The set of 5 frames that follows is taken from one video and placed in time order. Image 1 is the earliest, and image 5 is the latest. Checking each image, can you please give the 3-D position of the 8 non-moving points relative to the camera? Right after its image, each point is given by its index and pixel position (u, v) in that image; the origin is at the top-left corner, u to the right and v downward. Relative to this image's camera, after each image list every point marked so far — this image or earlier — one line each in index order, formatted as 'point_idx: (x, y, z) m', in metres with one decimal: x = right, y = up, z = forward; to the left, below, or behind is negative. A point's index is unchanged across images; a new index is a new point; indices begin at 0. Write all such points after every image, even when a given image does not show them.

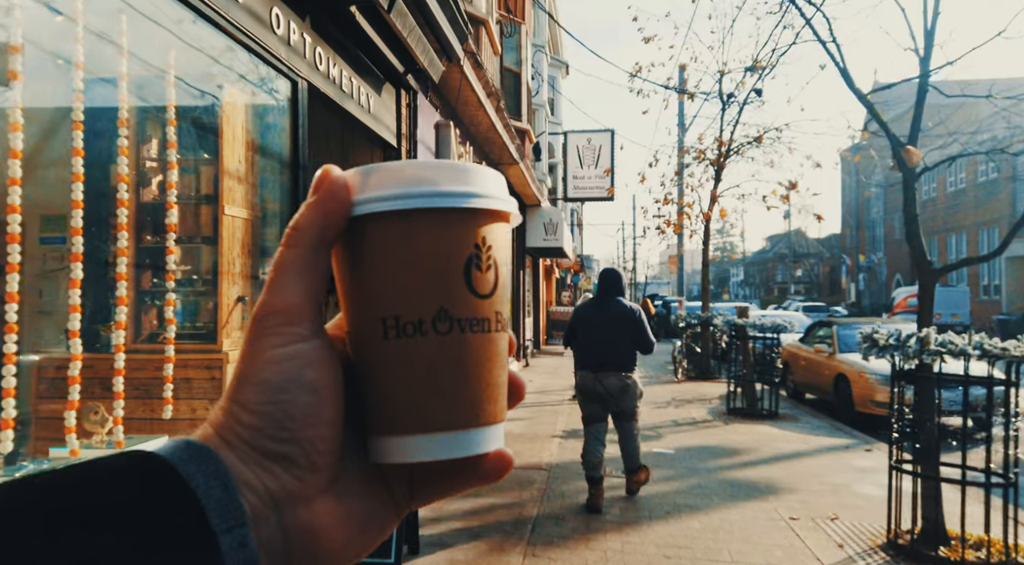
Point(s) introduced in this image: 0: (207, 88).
0: (-1.6, +1.0, +4.4) m
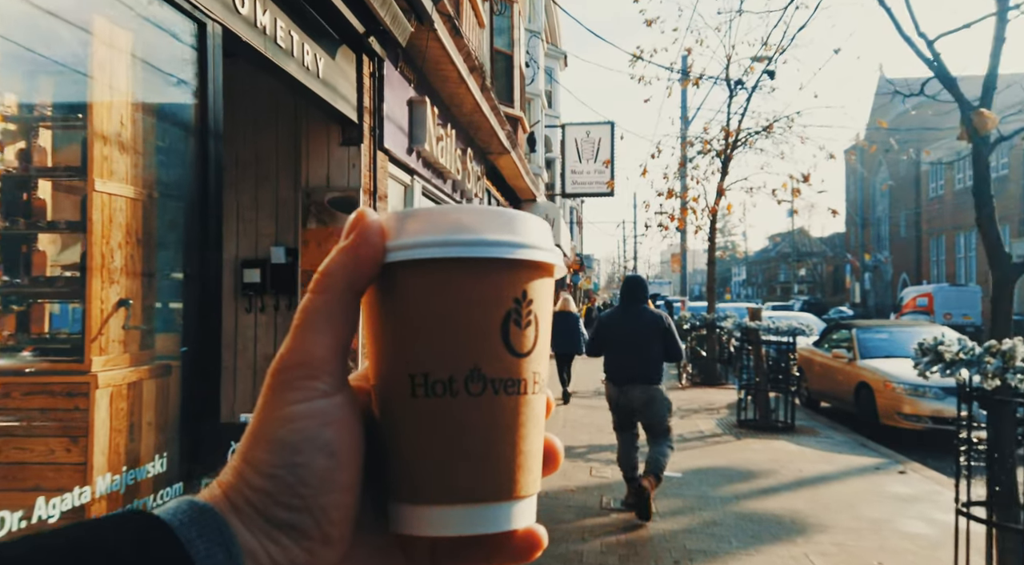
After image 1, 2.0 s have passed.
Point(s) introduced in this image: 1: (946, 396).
0: (-1.8, +1.0, +3.3) m
1: (+5.2, -1.4, +9.8) m
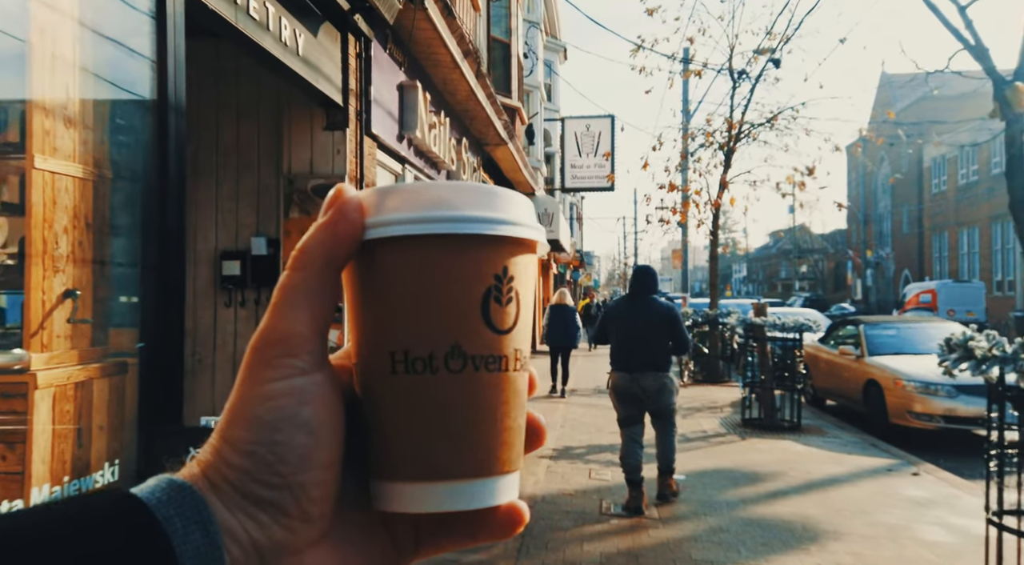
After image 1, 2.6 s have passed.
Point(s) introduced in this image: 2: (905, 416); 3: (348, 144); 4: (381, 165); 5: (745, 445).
0: (-1.8, +1.1, +2.9) m
1: (+5.2, -1.3, +9.5) m
2: (+4.7, -1.6, +9.9) m
3: (-1.2, +1.0, +6.1) m
4: (-1.1, +1.0, +7.1) m
5: (+2.6, -1.8, +9.2) m
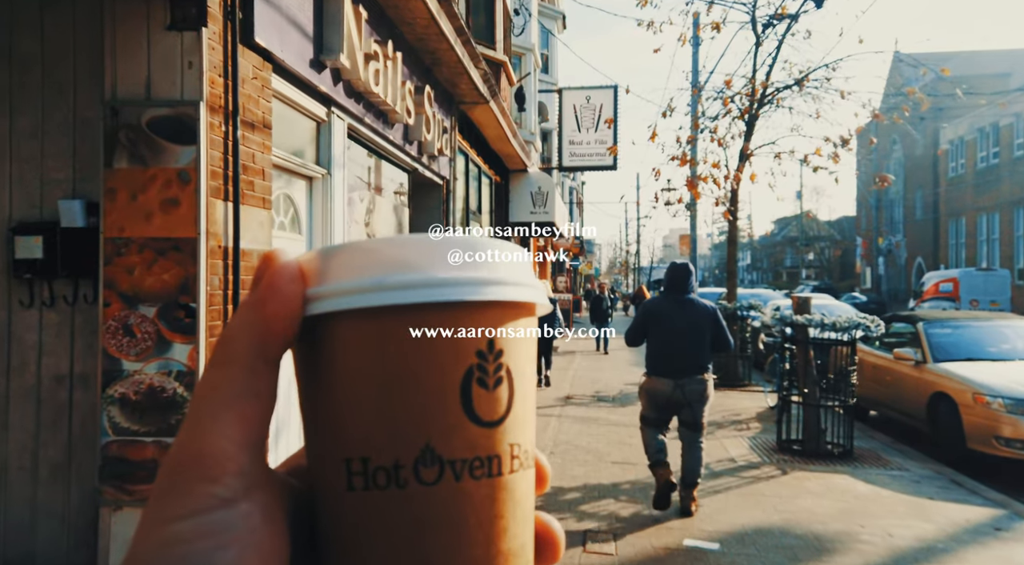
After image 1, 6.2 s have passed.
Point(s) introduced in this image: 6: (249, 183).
0: (-2.1, +1.1, +0.8) m
1: (+4.9, -1.2, +7.3) m
2: (+4.5, -1.5, +7.7) m
3: (-1.5, +1.1, +3.9) m
4: (-1.4, +1.1, +4.9) m
5: (+2.4, -1.7, +7.1) m
6: (-1.4, +0.5, +4.3) m
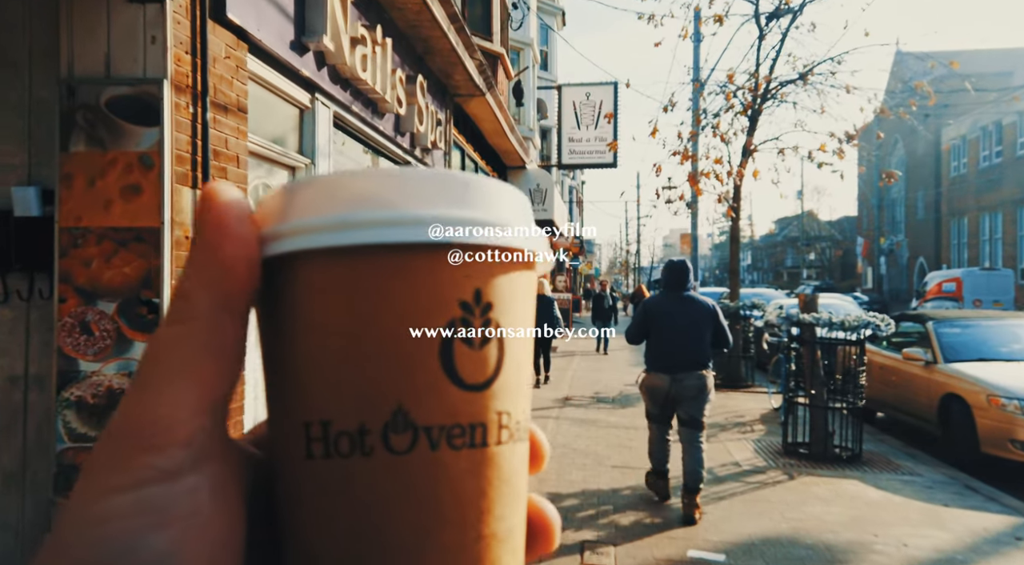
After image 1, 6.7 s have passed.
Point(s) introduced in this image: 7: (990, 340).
0: (-2.1, +1.1, +0.5) m
1: (+4.9, -1.2, +7.0) m
2: (+4.4, -1.5, +7.4) m
3: (-1.5, +1.1, +3.6) m
4: (-1.4, +1.1, +4.6) m
5: (+2.4, -1.7, +6.8) m
6: (-1.4, +0.6, +4.0) m
7: (+5.2, -0.6, +8.9) m
